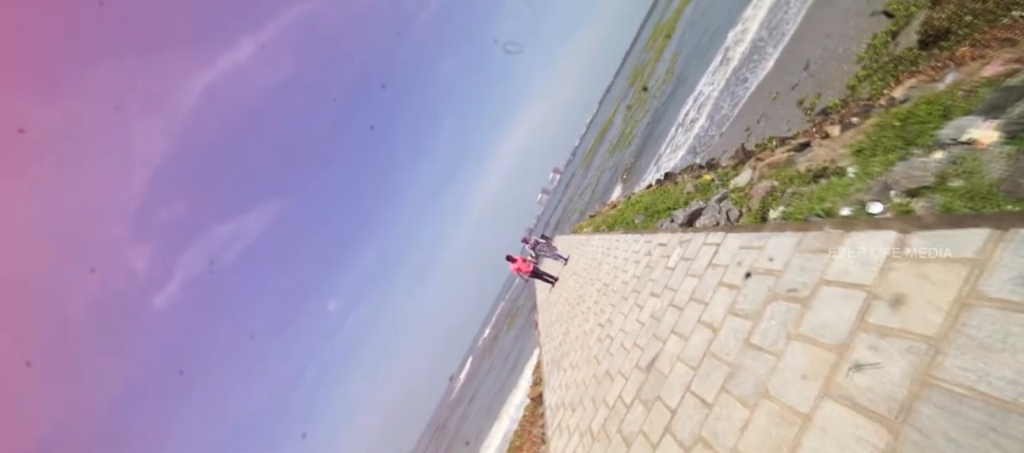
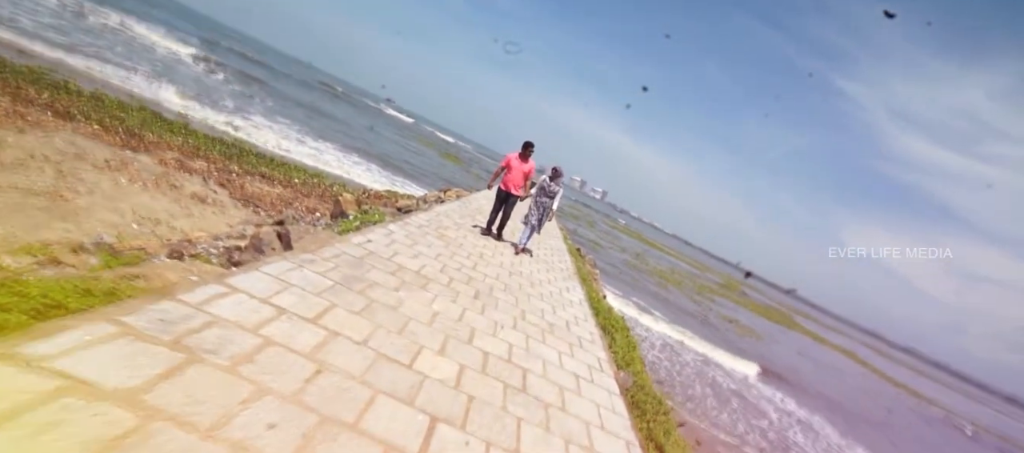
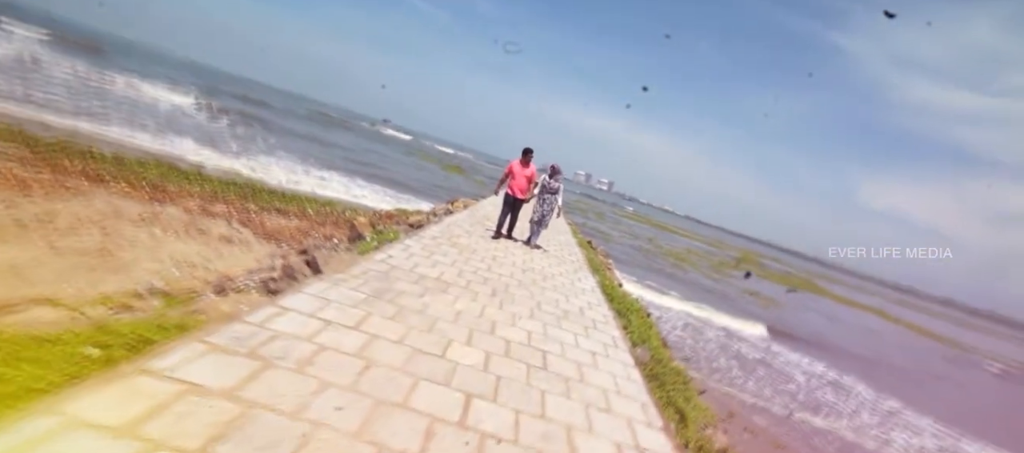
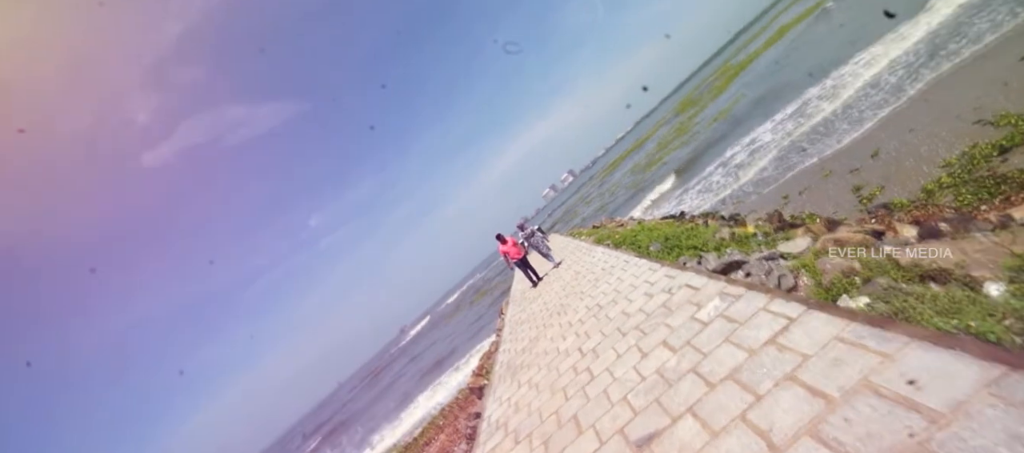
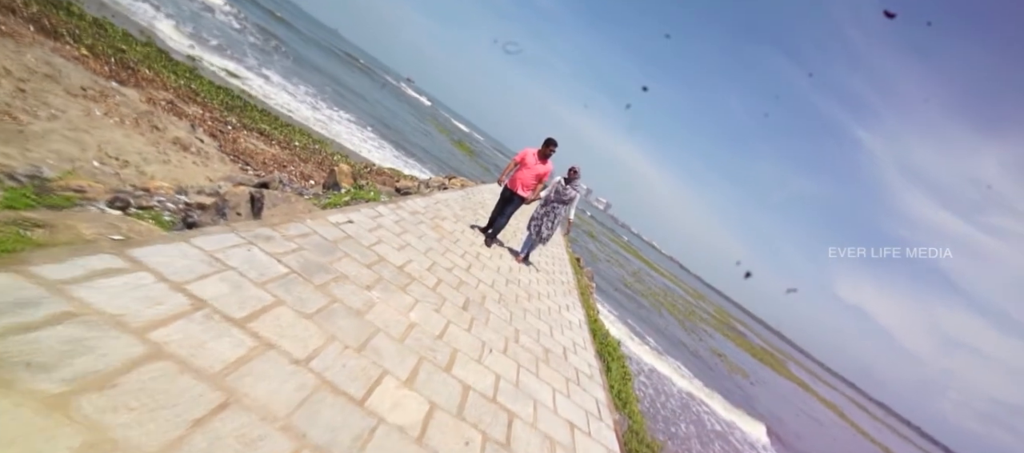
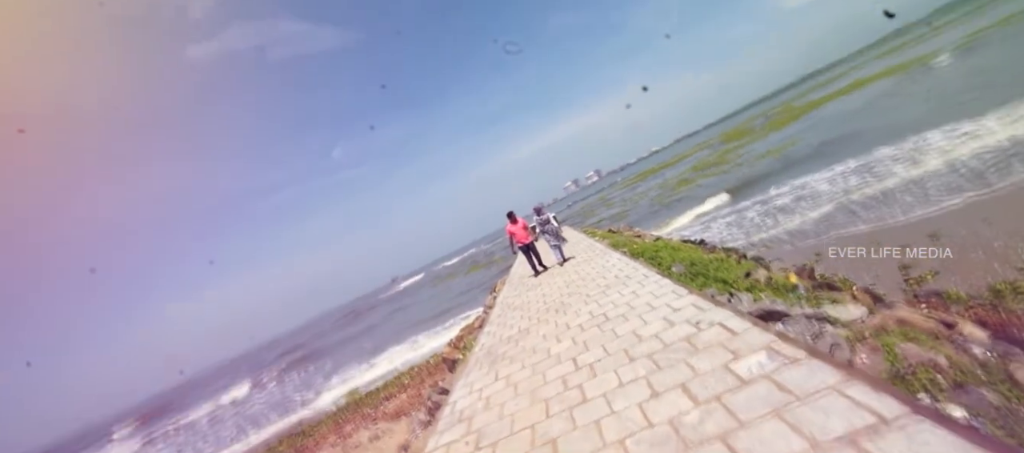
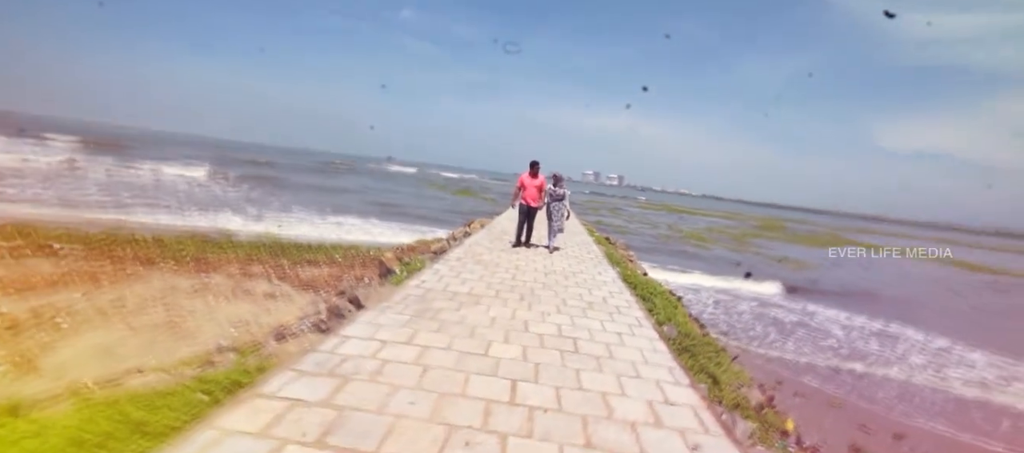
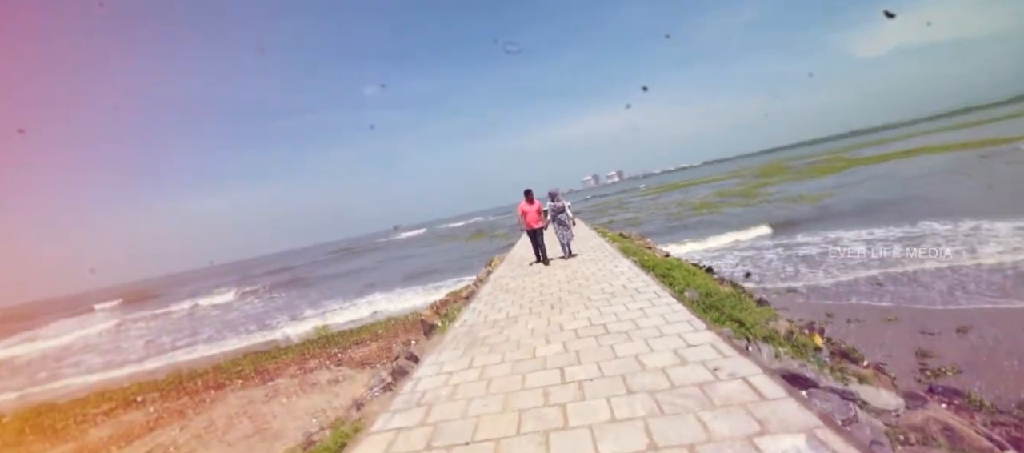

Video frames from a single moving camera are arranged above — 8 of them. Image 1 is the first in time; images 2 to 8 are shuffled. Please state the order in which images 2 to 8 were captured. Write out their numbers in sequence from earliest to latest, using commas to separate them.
4, 6, 8, 7, 3, 2, 5
